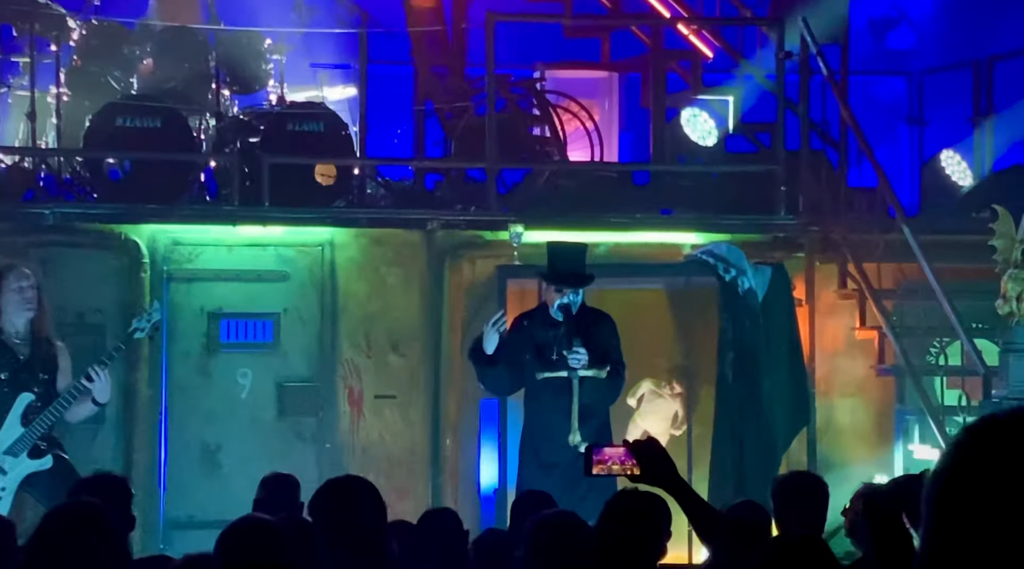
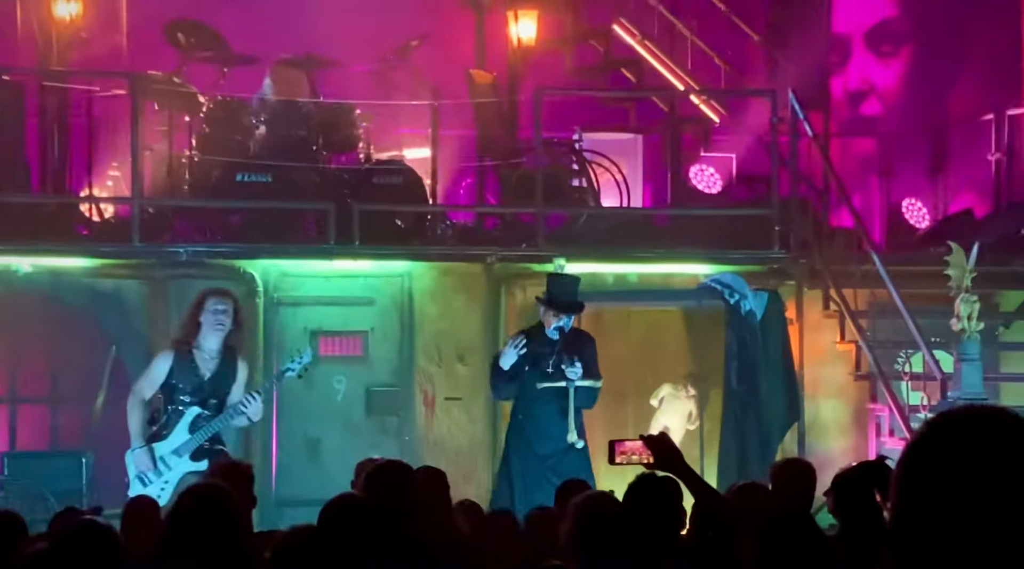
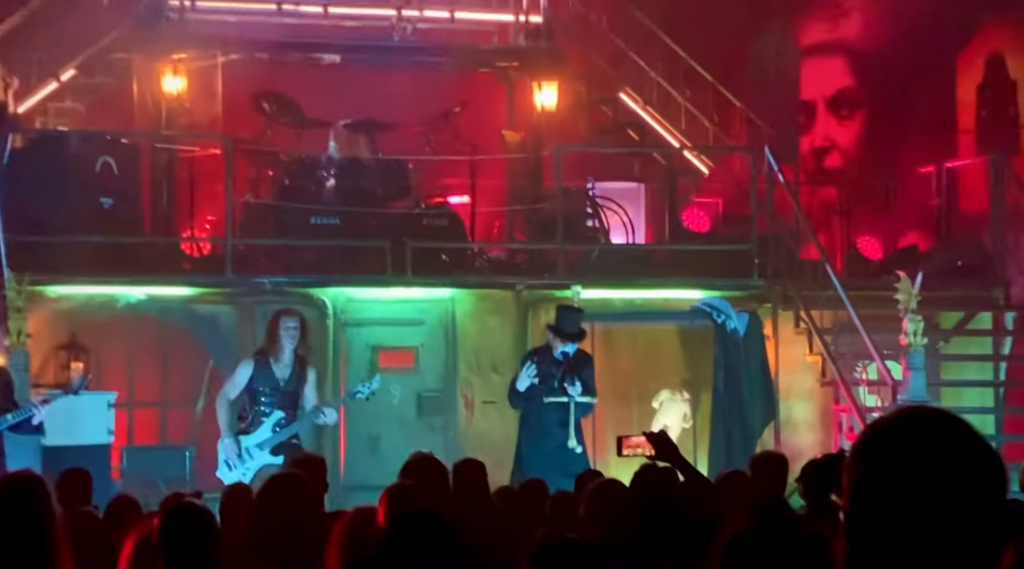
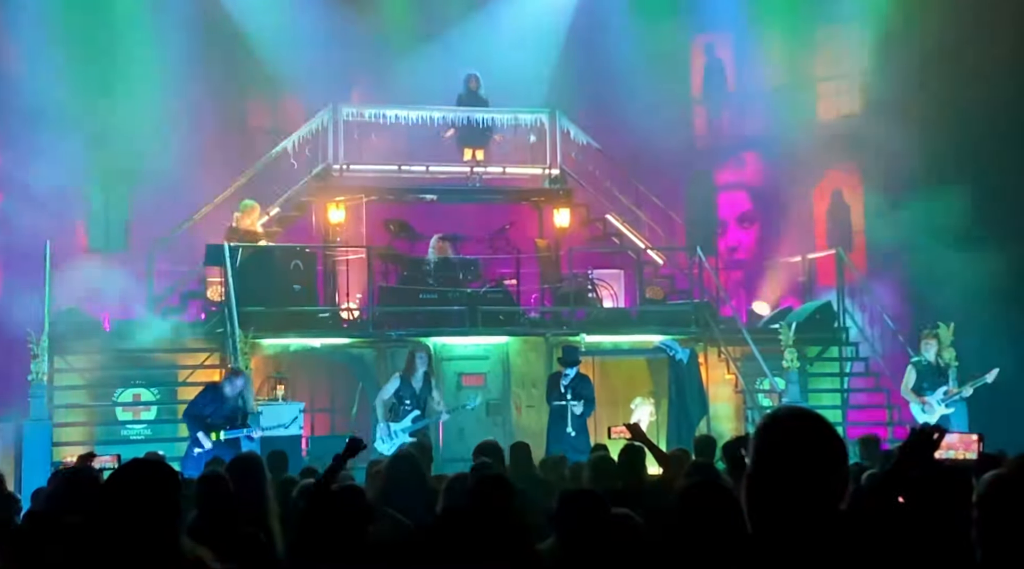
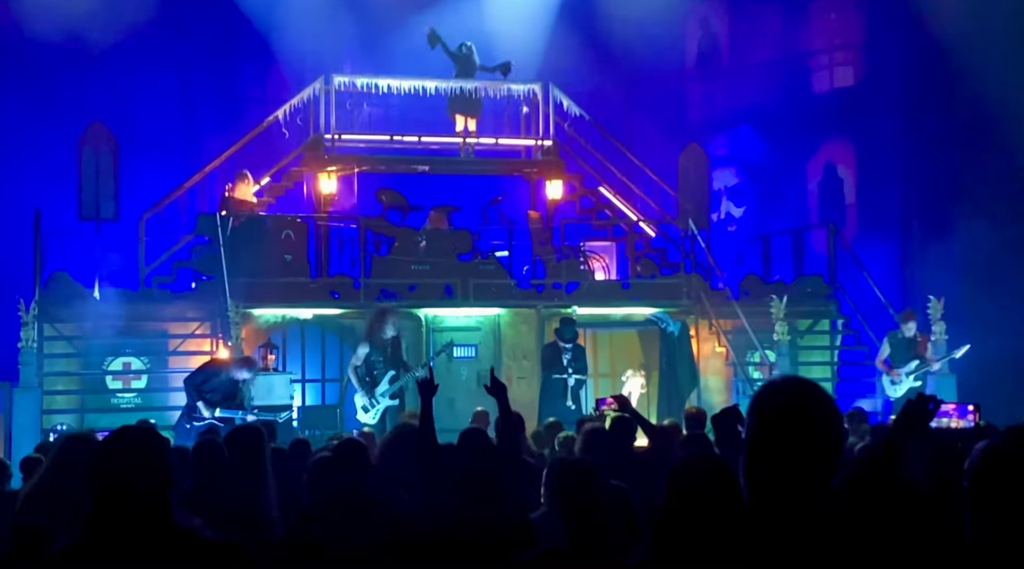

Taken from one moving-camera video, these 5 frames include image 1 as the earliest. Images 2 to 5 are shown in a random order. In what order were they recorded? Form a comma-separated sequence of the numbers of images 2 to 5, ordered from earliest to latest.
2, 3, 4, 5
